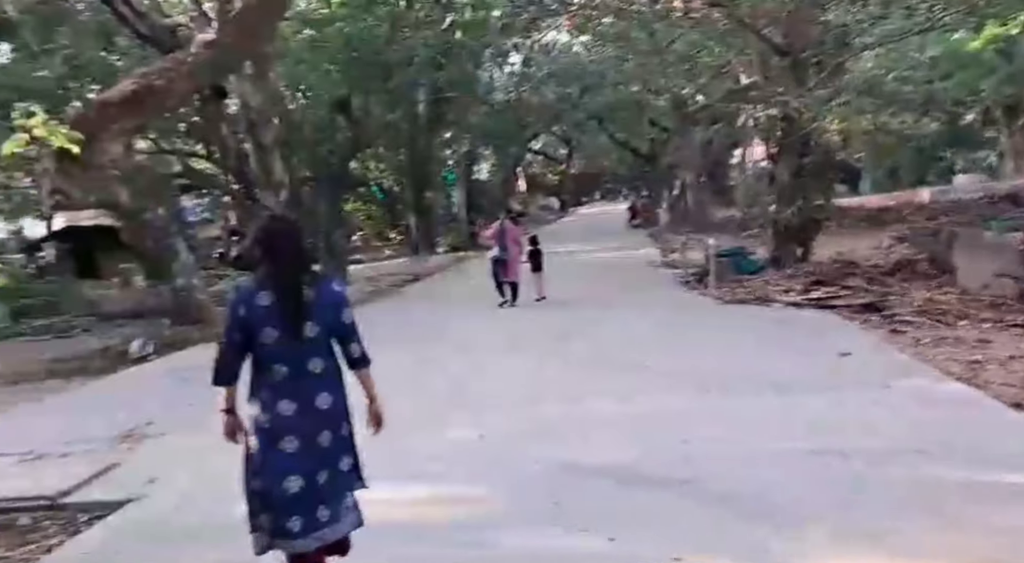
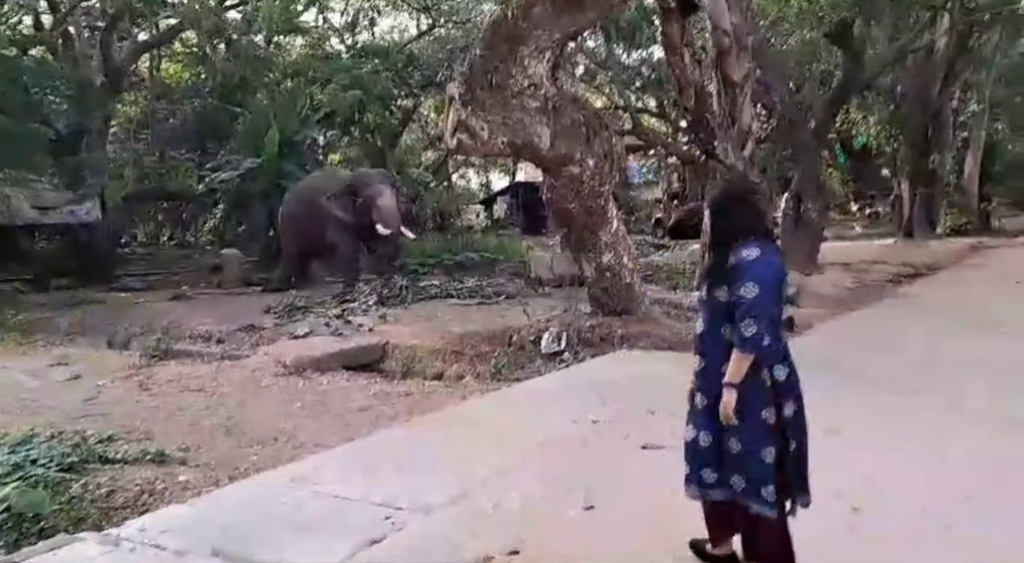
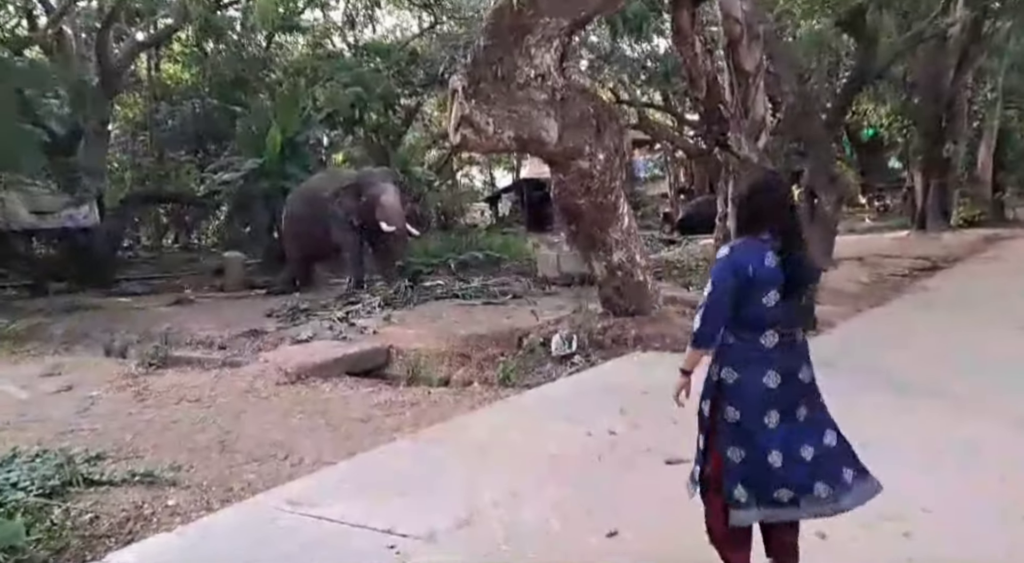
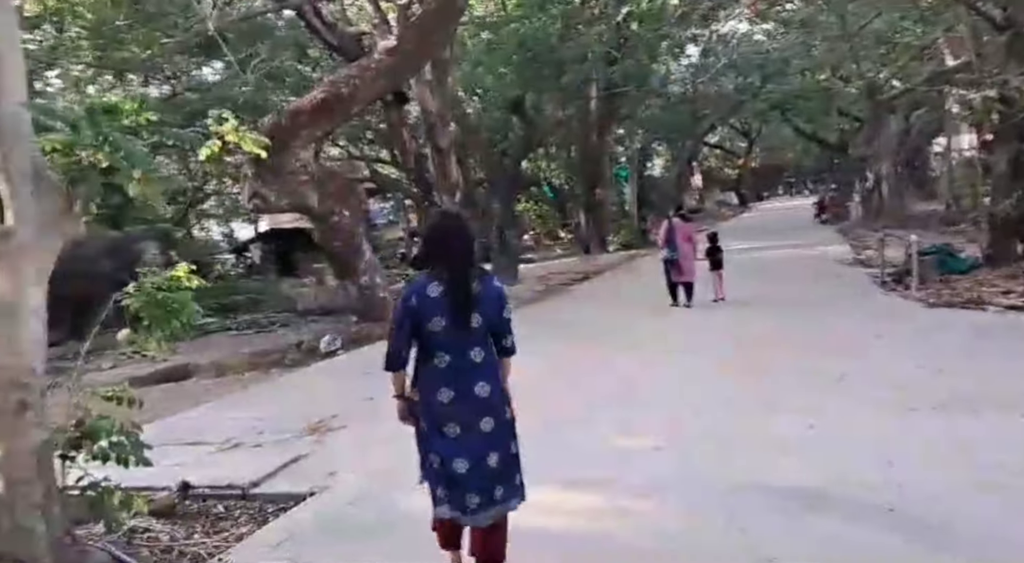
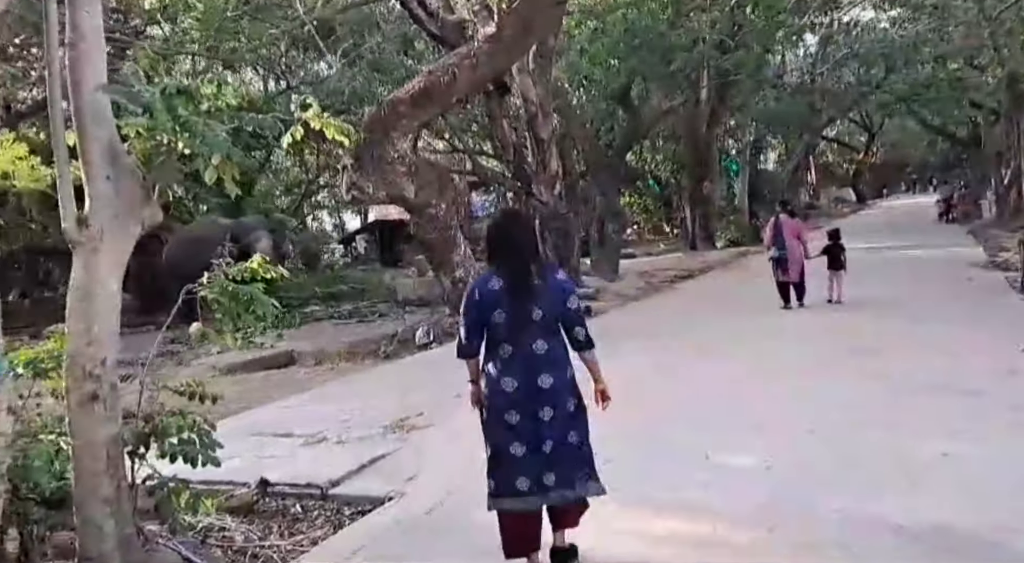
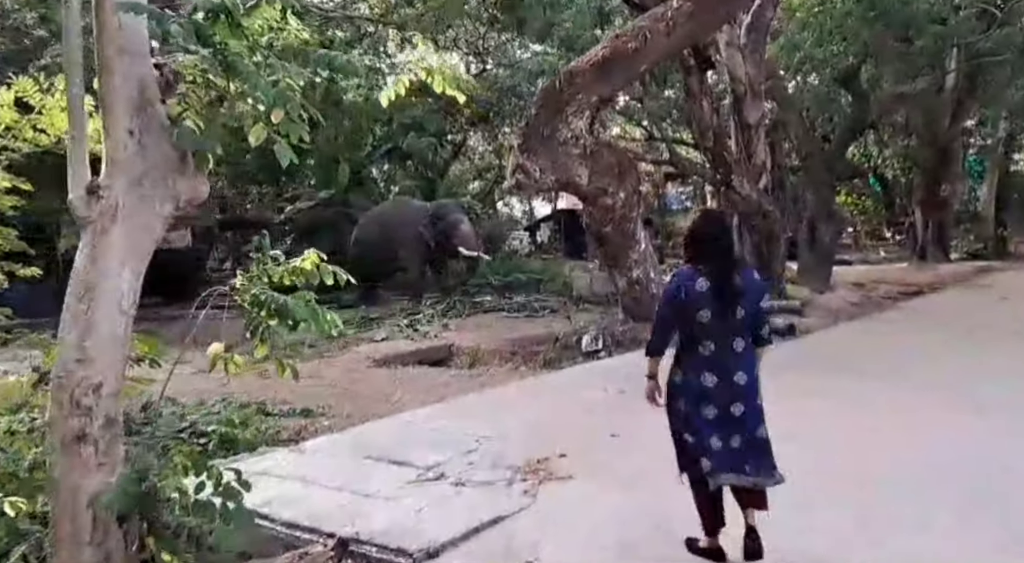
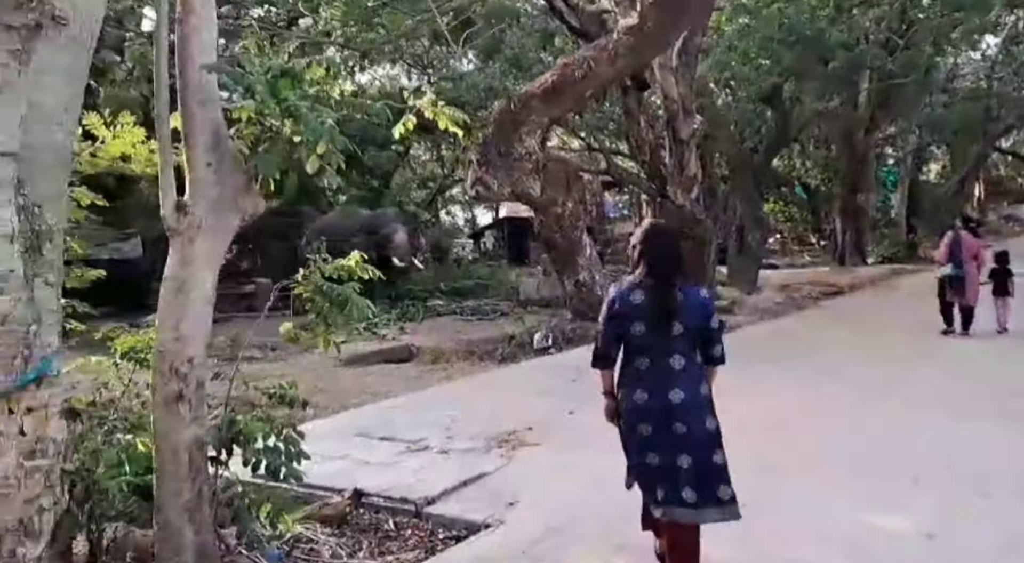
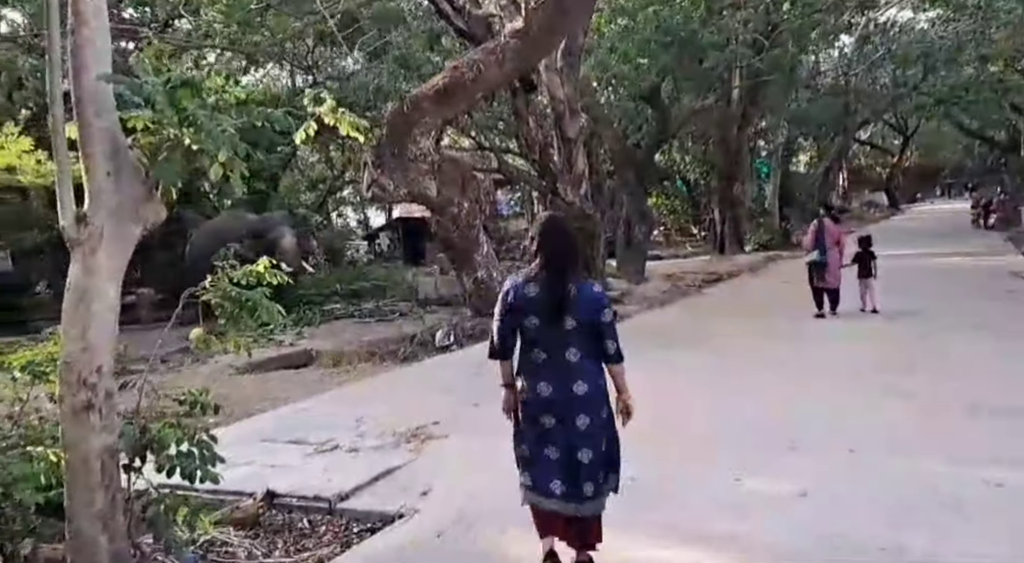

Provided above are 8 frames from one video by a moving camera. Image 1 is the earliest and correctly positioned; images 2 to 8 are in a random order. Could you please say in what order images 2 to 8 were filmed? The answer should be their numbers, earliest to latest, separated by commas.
4, 5, 8, 7, 6, 2, 3
